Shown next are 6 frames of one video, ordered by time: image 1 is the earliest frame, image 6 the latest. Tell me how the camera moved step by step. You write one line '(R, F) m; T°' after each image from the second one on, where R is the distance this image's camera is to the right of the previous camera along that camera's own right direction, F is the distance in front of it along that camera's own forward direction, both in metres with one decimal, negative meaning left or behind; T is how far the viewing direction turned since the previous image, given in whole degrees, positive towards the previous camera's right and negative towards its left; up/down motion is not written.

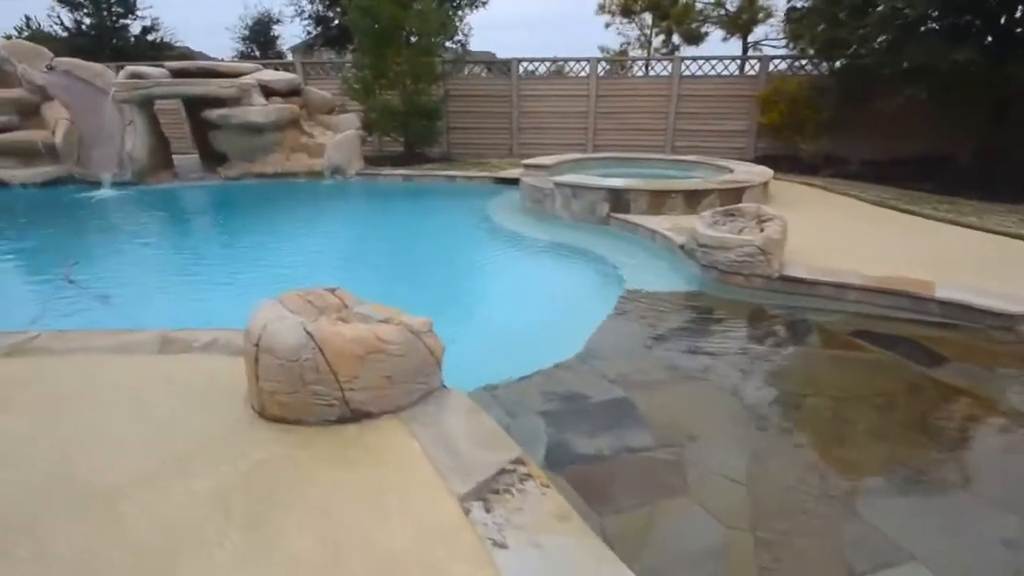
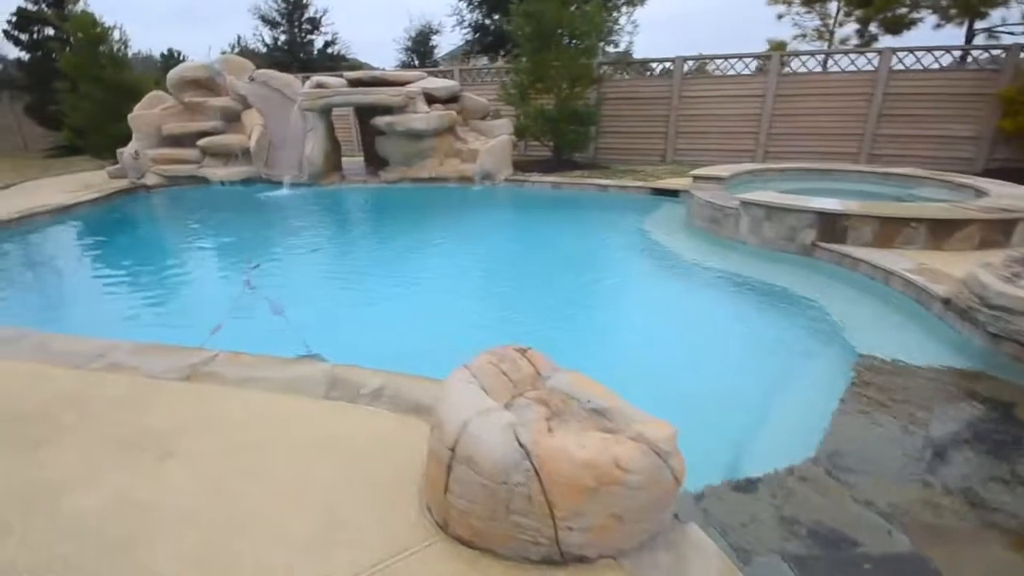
(-0.8, +0.7) m; -14°
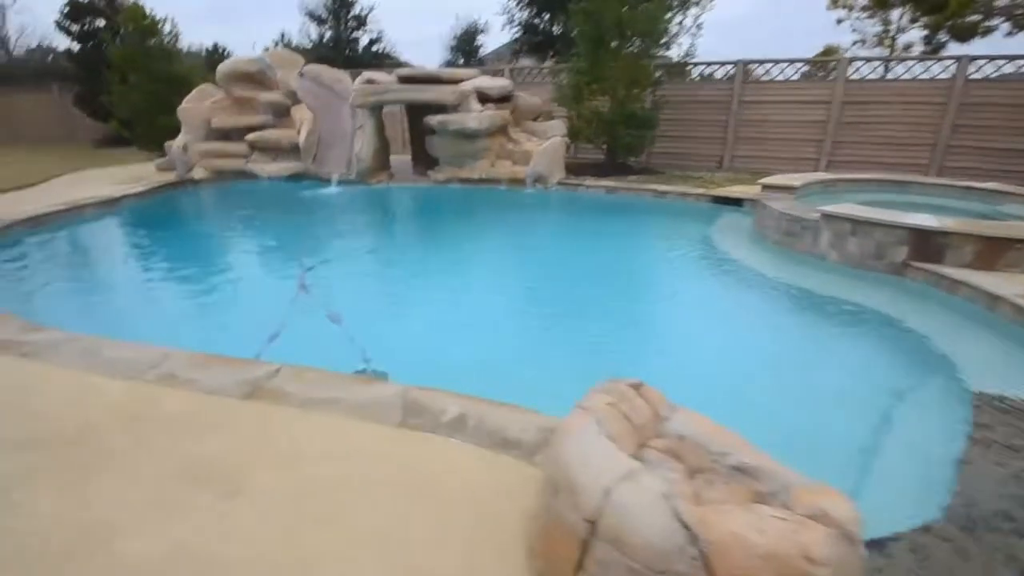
(-0.4, +0.3) m; -3°
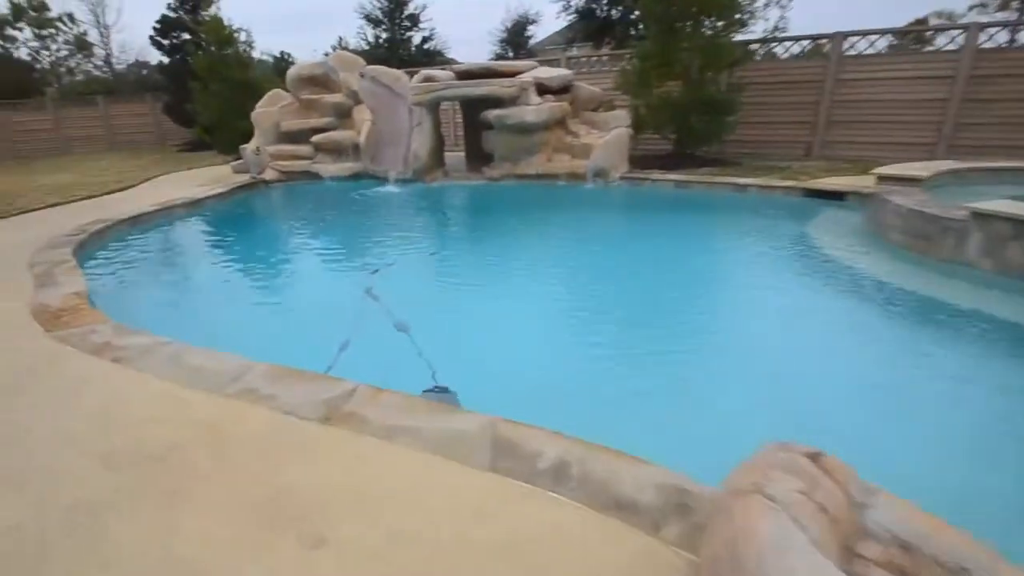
(-0.1, +0.3) m; -7°
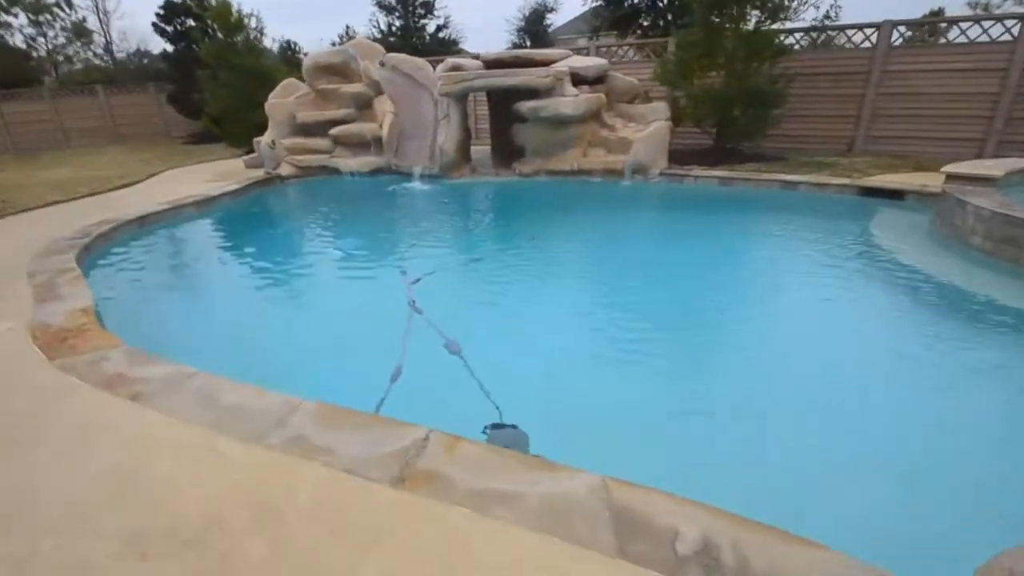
(-0.5, +0.4) m; 0°
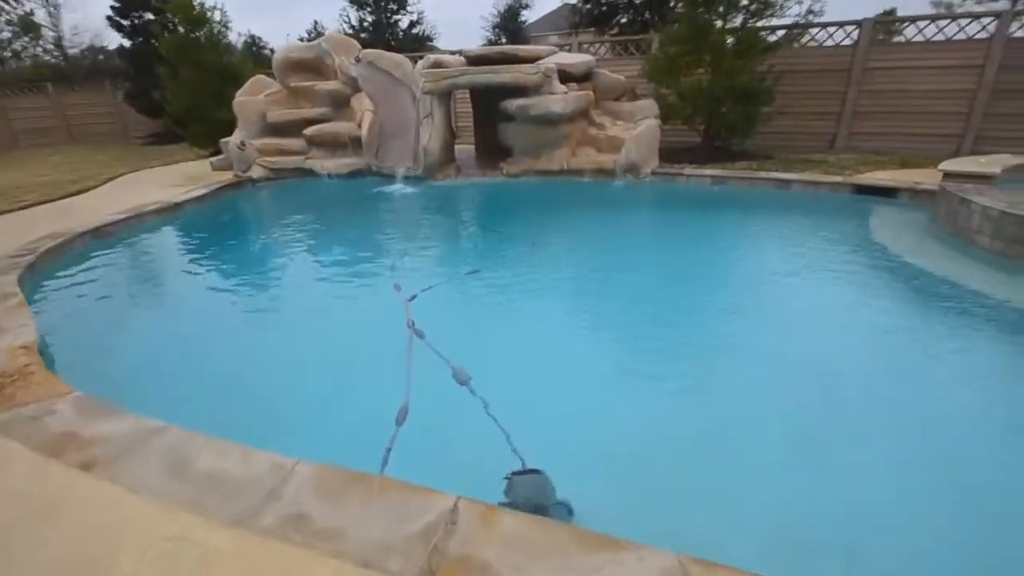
(-0.2, +0.3) m; +3°
